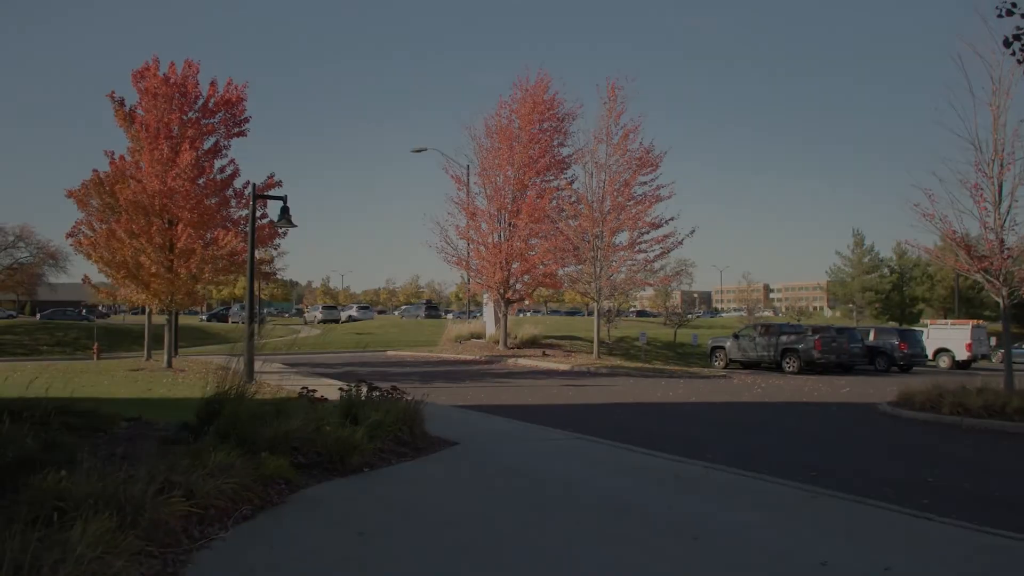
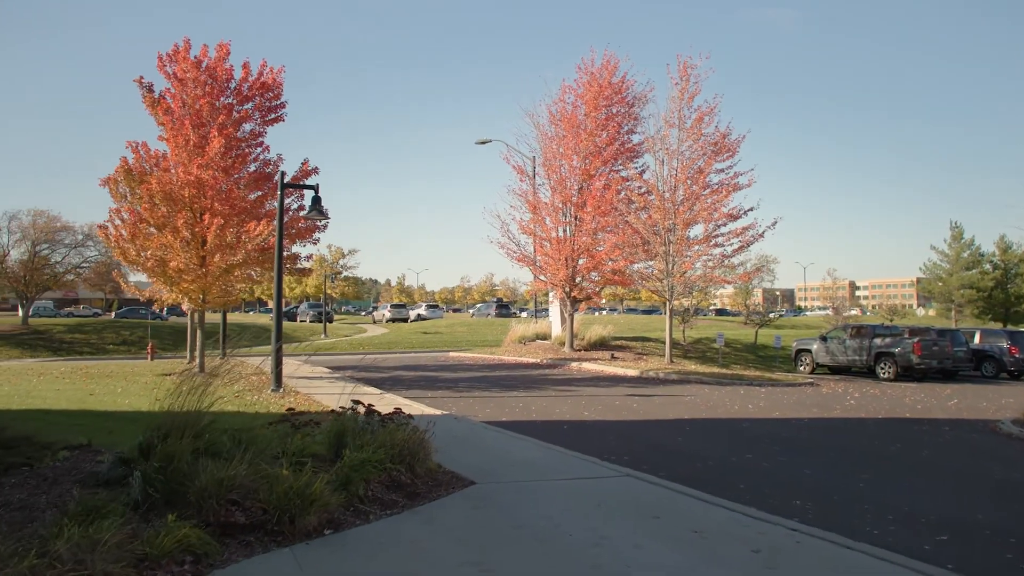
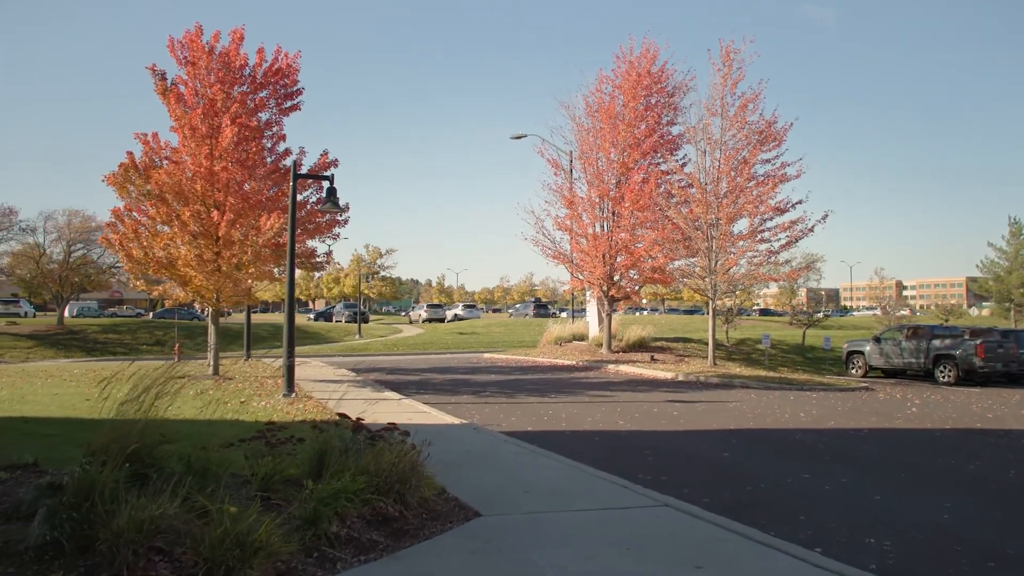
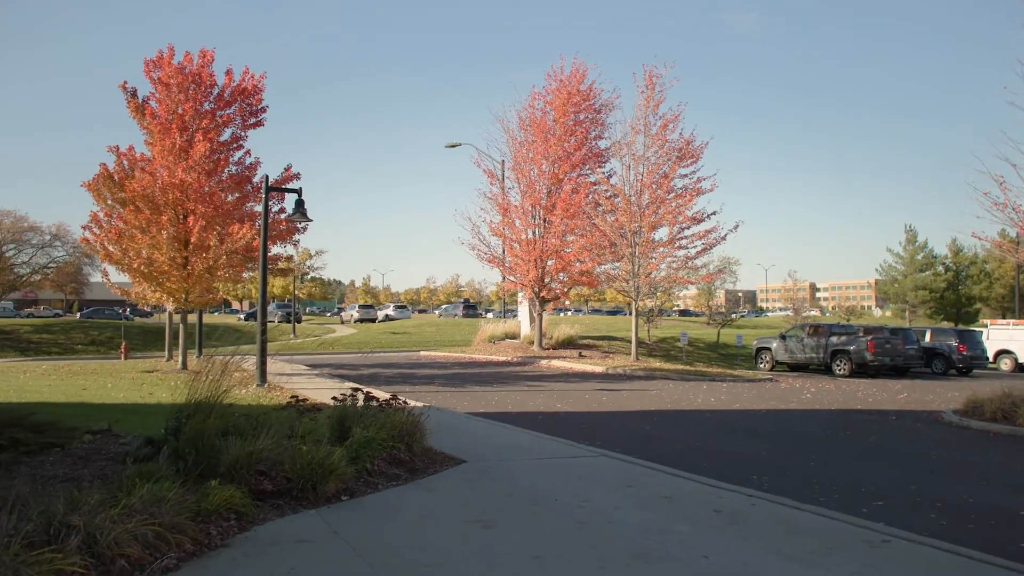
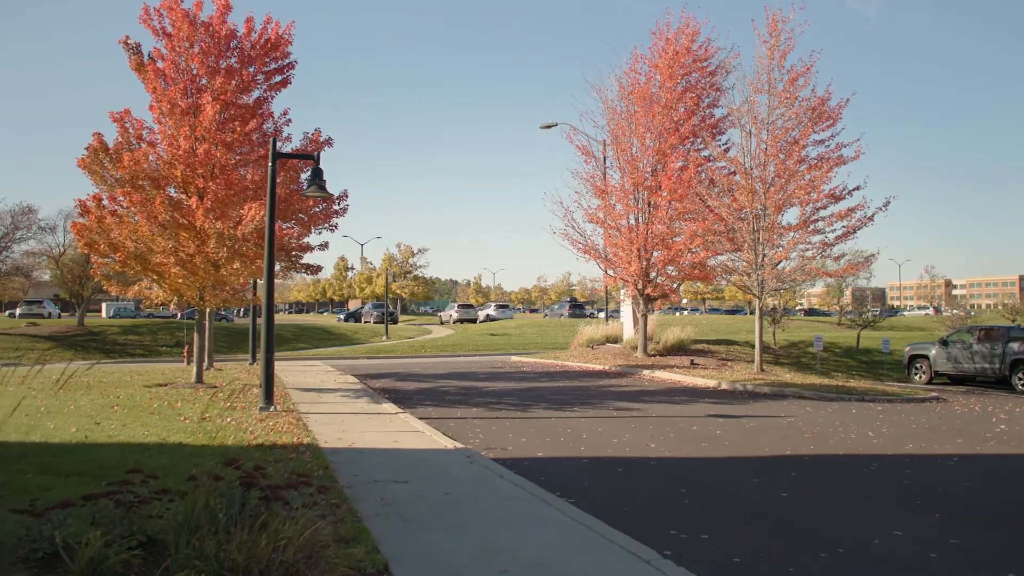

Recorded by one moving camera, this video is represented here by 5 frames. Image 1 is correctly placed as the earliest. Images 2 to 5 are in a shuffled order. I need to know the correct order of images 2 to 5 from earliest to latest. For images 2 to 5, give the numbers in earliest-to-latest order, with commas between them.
4, 2, 3, 5
